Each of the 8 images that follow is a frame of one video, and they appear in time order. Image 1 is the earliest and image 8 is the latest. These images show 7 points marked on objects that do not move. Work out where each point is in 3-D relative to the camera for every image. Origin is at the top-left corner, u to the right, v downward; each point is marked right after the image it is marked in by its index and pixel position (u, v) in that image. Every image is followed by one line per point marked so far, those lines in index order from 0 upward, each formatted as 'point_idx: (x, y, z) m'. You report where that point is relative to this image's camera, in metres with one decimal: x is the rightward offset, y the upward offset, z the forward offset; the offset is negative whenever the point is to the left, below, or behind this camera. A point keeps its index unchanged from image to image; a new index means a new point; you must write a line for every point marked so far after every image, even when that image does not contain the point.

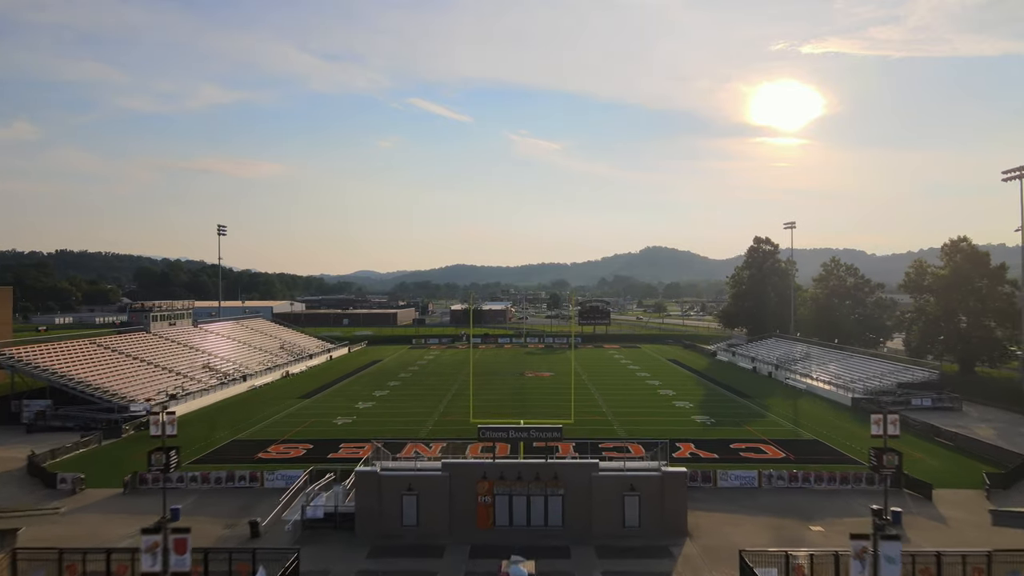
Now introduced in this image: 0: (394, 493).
0: (-2.2, -3.8, +13.0) m
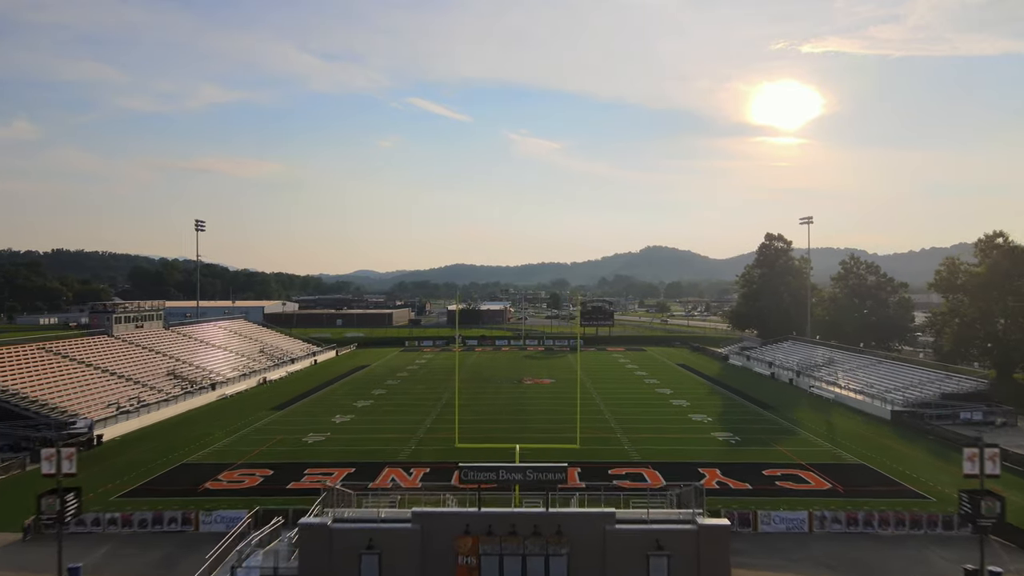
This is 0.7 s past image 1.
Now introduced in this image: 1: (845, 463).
0: (-2.3, -3.8, +10.0) m
1: (+8.5, -4.5, +17.8) m
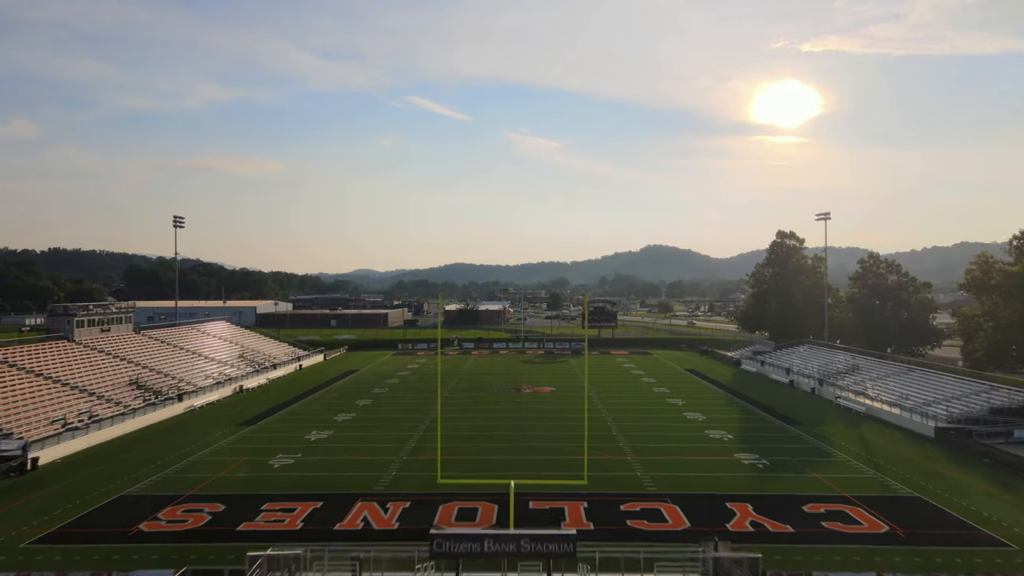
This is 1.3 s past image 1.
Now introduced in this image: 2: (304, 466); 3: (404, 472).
0: (-2.4, -3.8, +7.4) m
1: (+8.4, -4.5, +15.2) m
2: (-5.4, -4.6, +18.1) m
3: (-2.6, -4.5, +17.1) m
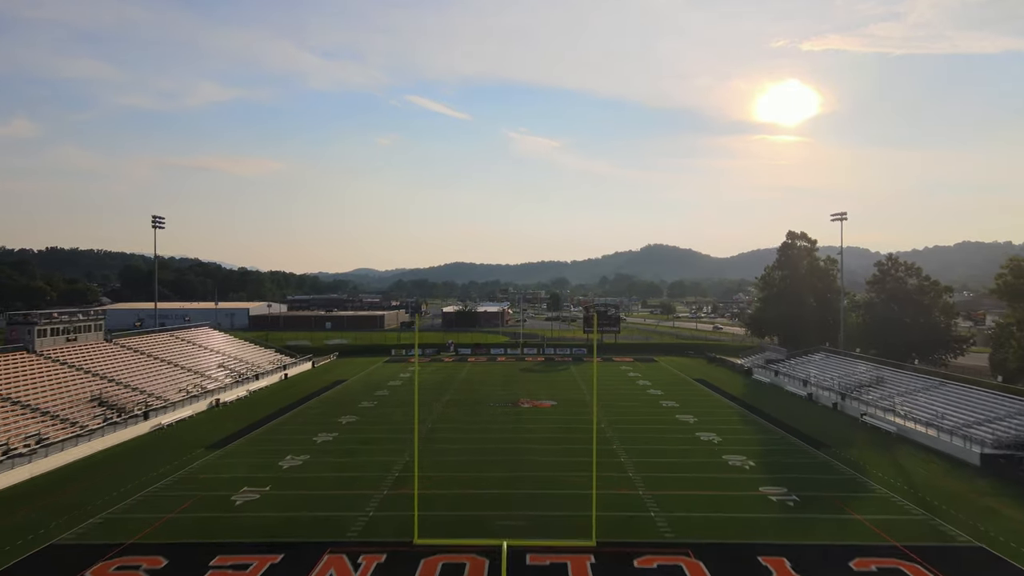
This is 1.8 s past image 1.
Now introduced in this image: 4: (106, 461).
0: (-2.6, -4.1, +5.2) m
1: (+8.3, -4.8, +13.0) m
2: (-5.5, -4.9, +15.9) m
3: (-2.8, -4.8, +14.9) m
4: (-11.6, -4.9, +19.9) m
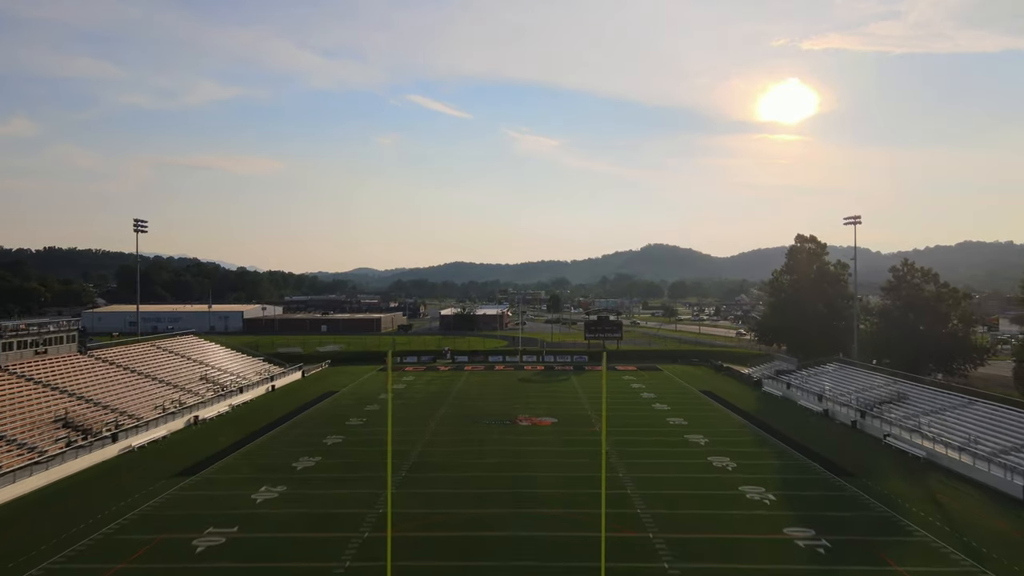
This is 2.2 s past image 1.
0: (-2.6, -4.5, +3.5) m
1: (+8.2, -5.2, +11.2) m
2: (-5.6, -5.3, +14.2) m
3: (-2.9, -5.2, +13.1) m
4: (-11.7, -5.3, +18.2) m
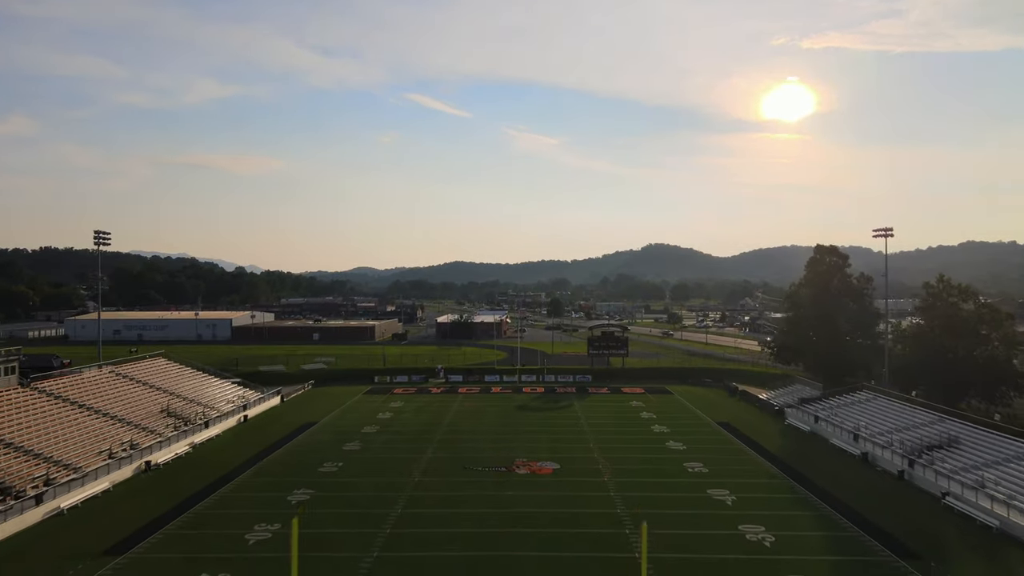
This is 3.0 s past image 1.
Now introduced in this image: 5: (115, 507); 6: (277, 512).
0: (-2.8, -5.5, +0.2) m
1: (+8.0, -6.1, +7.9) m
2: (-5.7, -6.2, +10.9) m
3: (-3.0, -6.1, +9.8) m
4: (-11.8, -6.3, +14.9) m
5: (-11.3, -6.2, +20.0) m
6: (-6.6, -6.2, +19.4) m
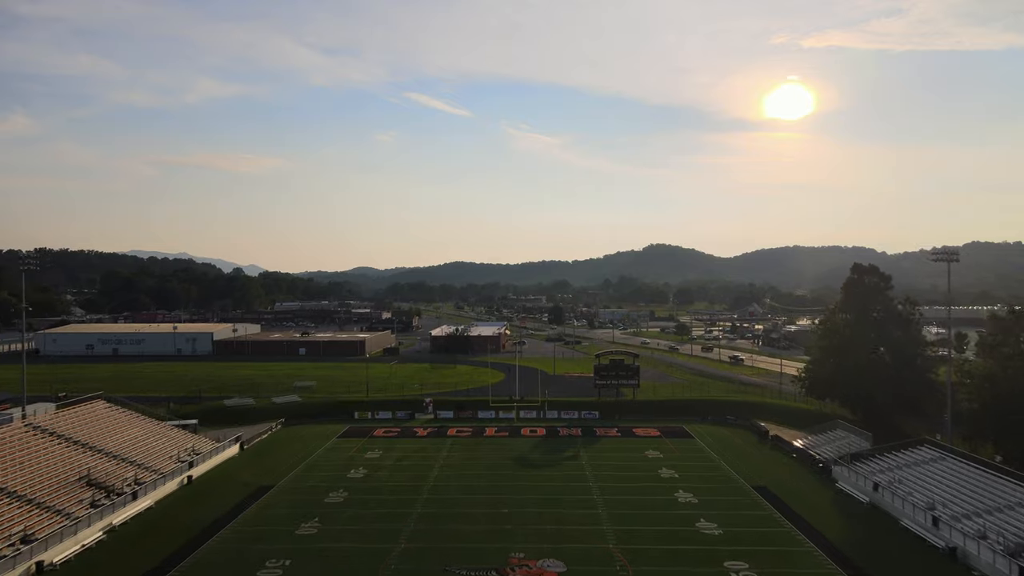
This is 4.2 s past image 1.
0: (-3.0, -6.9, -5.0) m
1: (+7.8, -7.5, +2.8) m
2: (-5.9, -7.6, +5.7) m
3: (-3.2, -7.5, +4.7) m
4: (-12.0, -7.7, +9.7) m
5: (-11.5, -7.6, +14.8) m
6: (-6.7, -7.6, +14.2) m
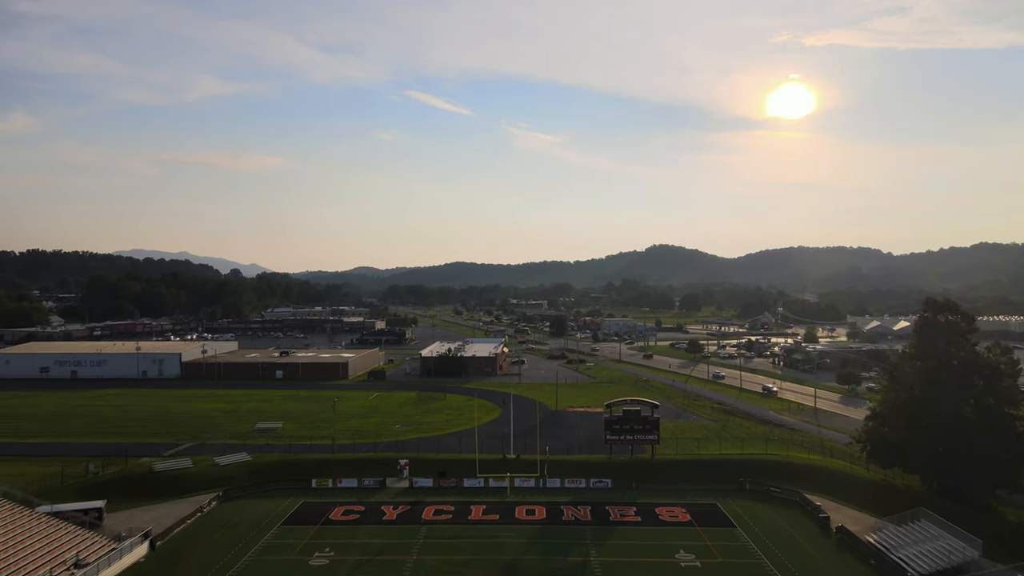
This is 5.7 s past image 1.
0: (-3.4, -8.8, -12.3) m
1: (+7.4, -9.4, -4.6) m
2: (-6.3, -9.5, -1.6) m
3: (-3.6, -9.4, -2.7) m
4: (-12.4, -9.5, +2.4) m
5: (-11.8, -9.5, +7.5) m
6: (-7.1, -9.4, +6.9) m
